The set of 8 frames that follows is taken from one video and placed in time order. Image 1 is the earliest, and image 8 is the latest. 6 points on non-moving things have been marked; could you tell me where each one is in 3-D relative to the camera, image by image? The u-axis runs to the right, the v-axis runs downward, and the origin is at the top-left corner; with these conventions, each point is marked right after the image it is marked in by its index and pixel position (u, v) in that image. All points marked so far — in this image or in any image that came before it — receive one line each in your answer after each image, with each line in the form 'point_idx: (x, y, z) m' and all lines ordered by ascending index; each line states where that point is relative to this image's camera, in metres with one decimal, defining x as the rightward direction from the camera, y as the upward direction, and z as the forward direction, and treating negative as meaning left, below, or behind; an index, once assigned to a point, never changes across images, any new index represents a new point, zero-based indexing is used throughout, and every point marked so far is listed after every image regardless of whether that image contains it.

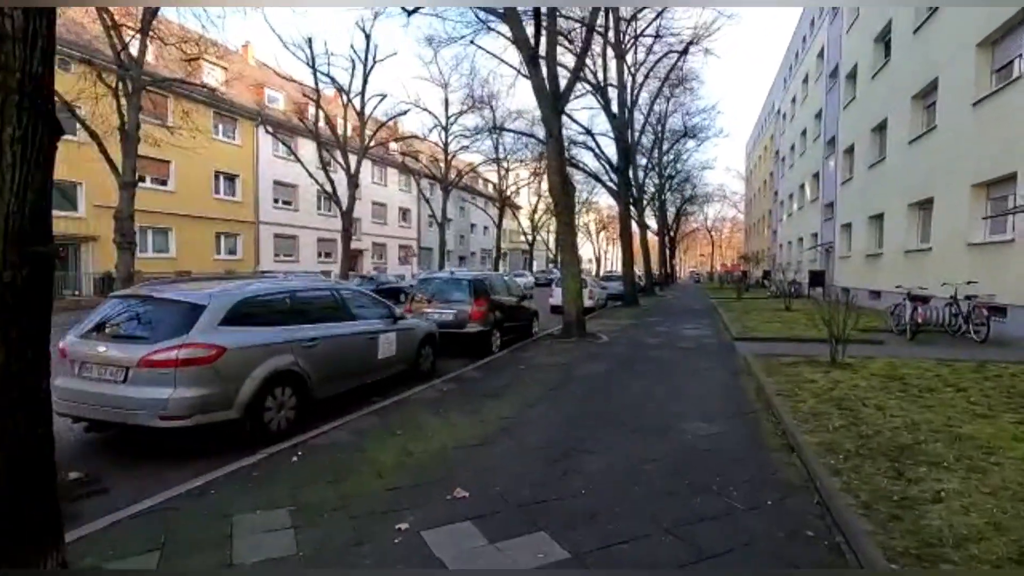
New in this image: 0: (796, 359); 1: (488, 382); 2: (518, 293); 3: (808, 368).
0: (+5.6, -1.4, +10.3) m
1: (-0.4, -1.6, +9.2) m
2: (+0.1, -0.1, +14.9) m
3: (+5.2, -1.4, +9.3) m
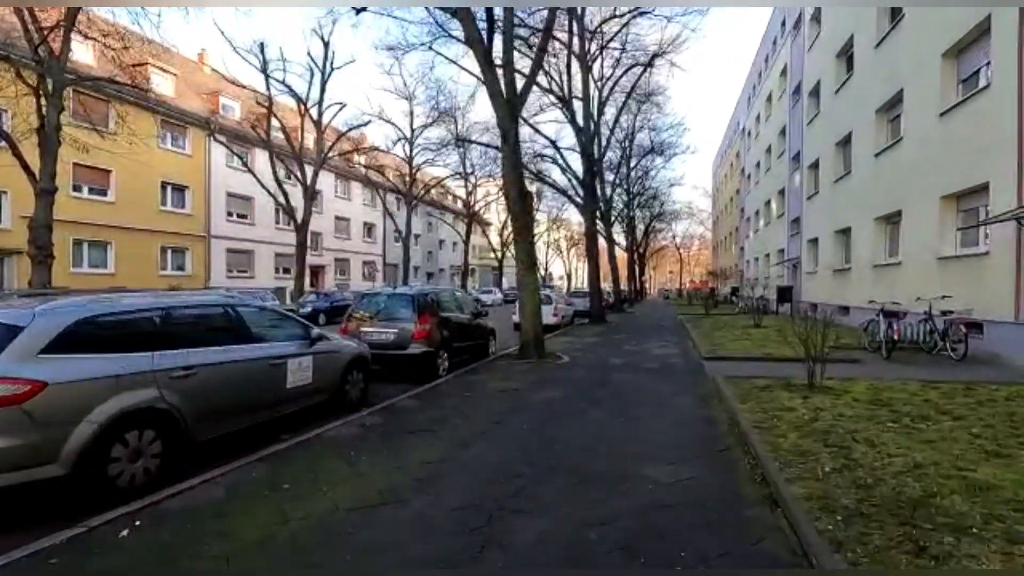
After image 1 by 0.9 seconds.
0: (+4.6, -1.7, +9.4) m
1: (-1.3, -1.9, +7.9) m
2: (-1.1, -0.6, +13.7) m
3: (+4.2, -1.6, +8.3) m
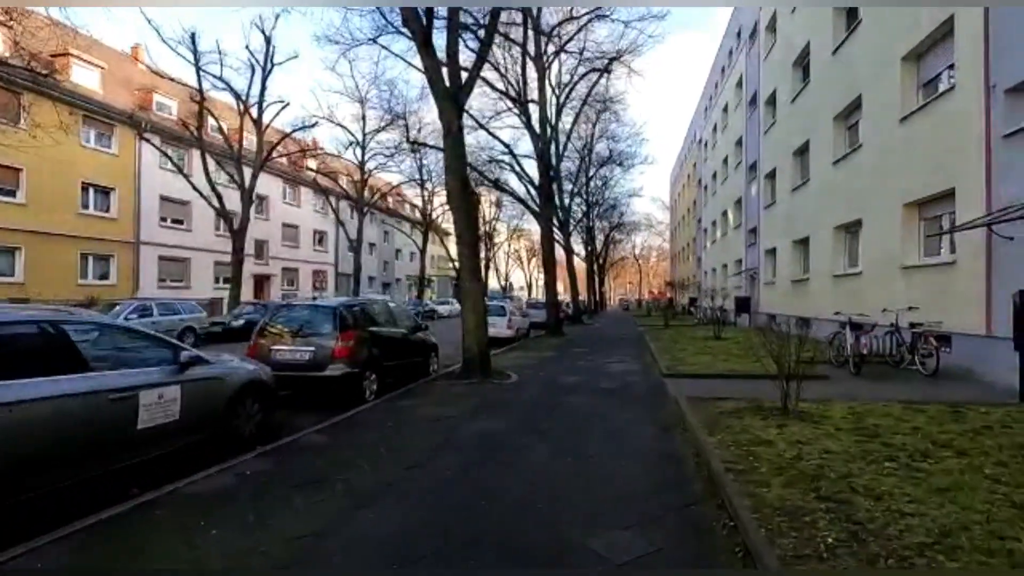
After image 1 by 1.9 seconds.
0: (+3.6, -1.8, +8.3) m
1: (-2.2, -2.0, +6.4) m
2: (-2.4, -0.8, +12.2) m
3: (+3.3, -1.8, +7.2) m
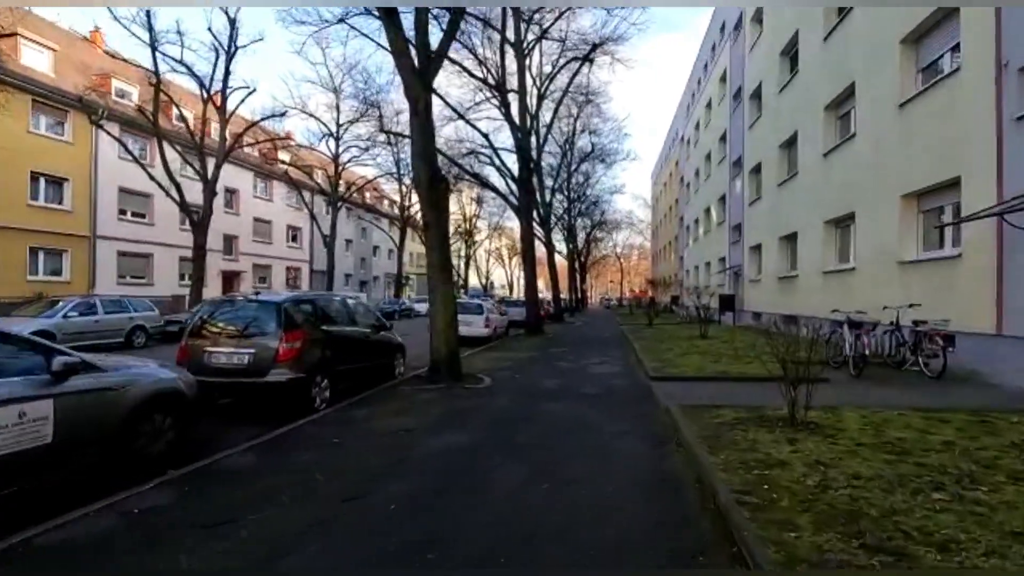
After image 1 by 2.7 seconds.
0: (+3.1, -1.7, +7.3) m
1: (-2.5, -1.9, +5.3) m
2: (-3.0, -0.7, +11.0) m
3: (+2.9, -1.7, +6.2) m
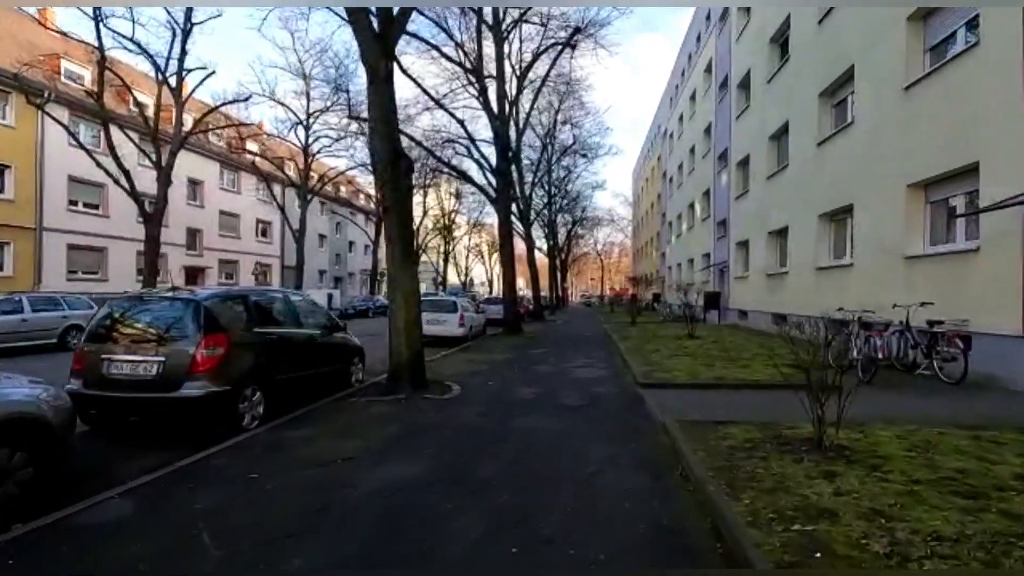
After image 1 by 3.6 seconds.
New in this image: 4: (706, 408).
0: (+2.8, -1.7, +6.1) m
1: (-2.8, -1.9, +3.8) m
2: (-3.5, -0.6, +9.6) m
3: (+2.6, -1.6, +4.9) m
4: (+2.9, -1.8, +7.9) m
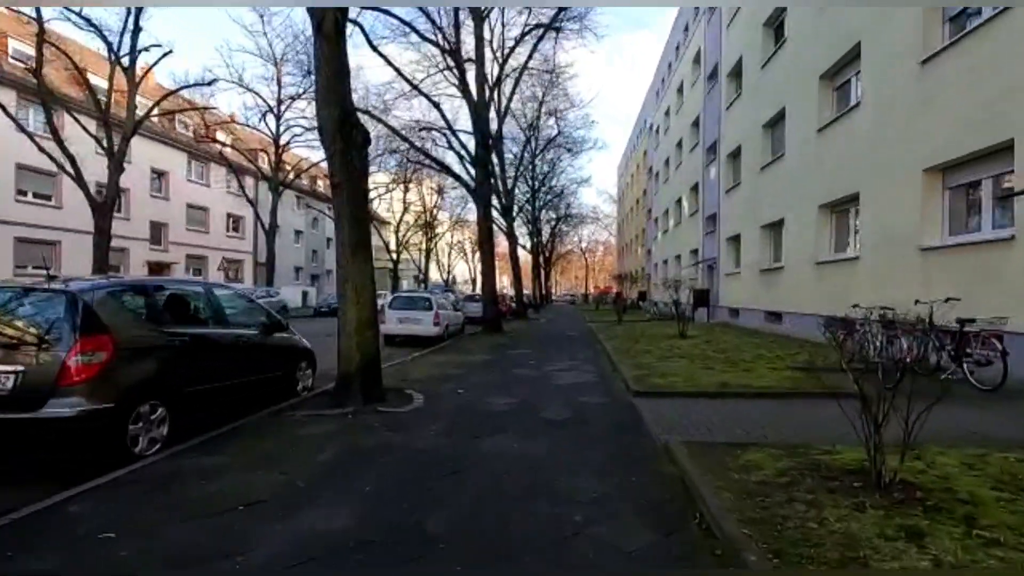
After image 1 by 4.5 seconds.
0: (+2.5, -1.6, +4.8) m
1: (-3.1, -1.7, +2.3) m
2: (-3.9, -0.5, +8.1) m
3: (+2.3, -1.5, +3.6) m
4: (+2.5, -1.7, +6.6) m
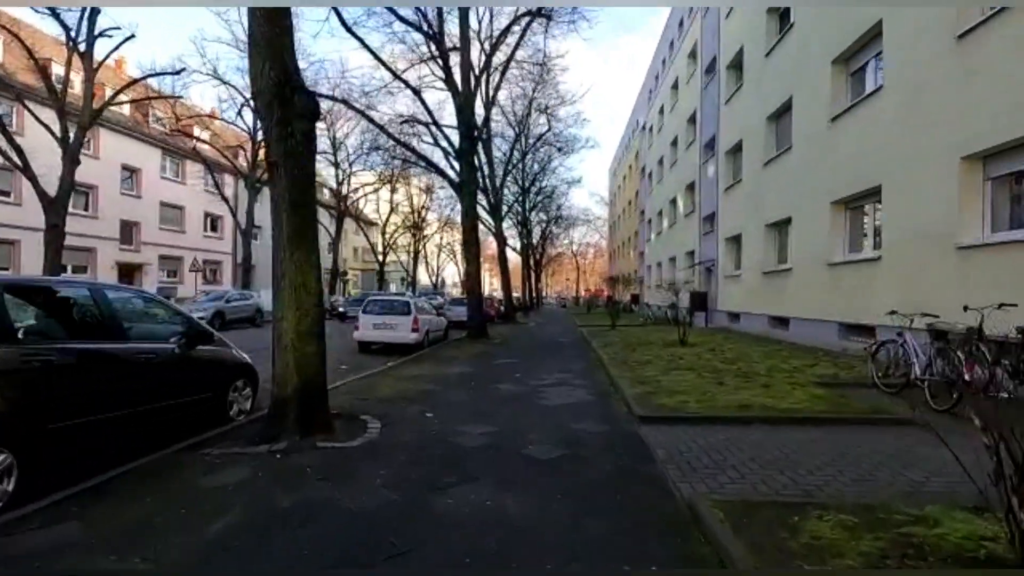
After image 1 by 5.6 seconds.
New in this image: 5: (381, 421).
0: (+2.2, -1.6, +3.3) m
1: (-3.3, -1.7, +0.8) m
2: (-4.1, -0.5, +6.5) m
3: (+2.1, -1.5, +2.2) m
4: (+2.3, -1.7, +5.1) m
5: (-1.7, -1.7, +6.9) m
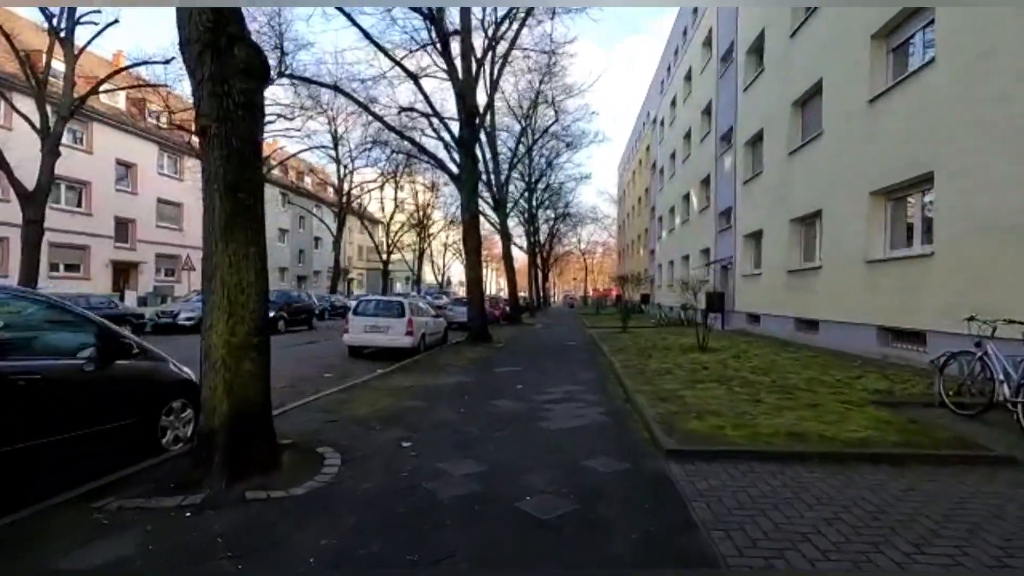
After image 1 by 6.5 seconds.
0: (+2.1, -1.6, +1.9) m
1: (-3.4, -1.8, -0.5) m
2: (-4.2, -0.5, +5.2) m
3: (+2.0, -1.6, +0.7) m
4: (+2.2, -1.7, +3.7) m
5: (-1.8, -1.7, +5.6) m
